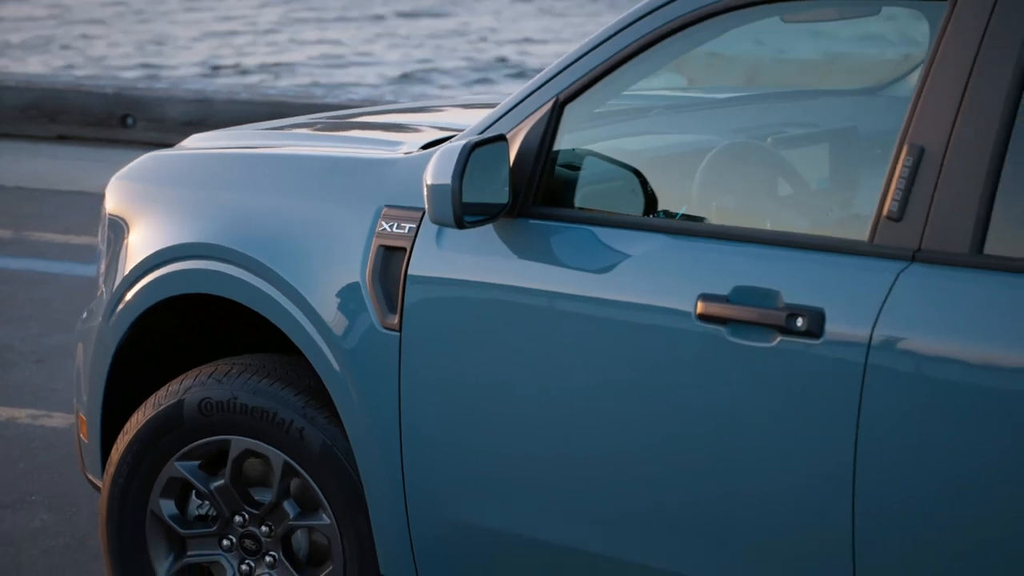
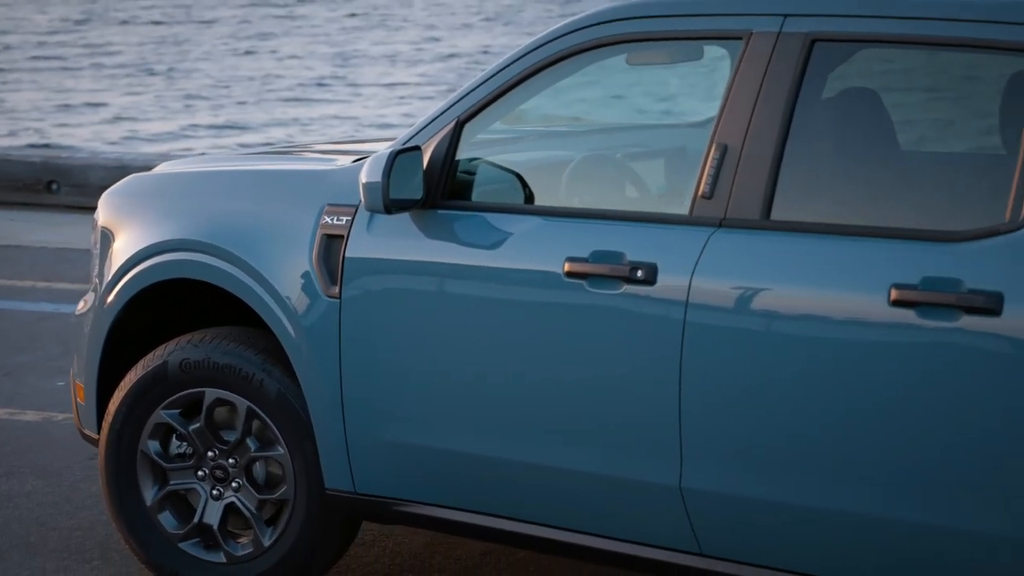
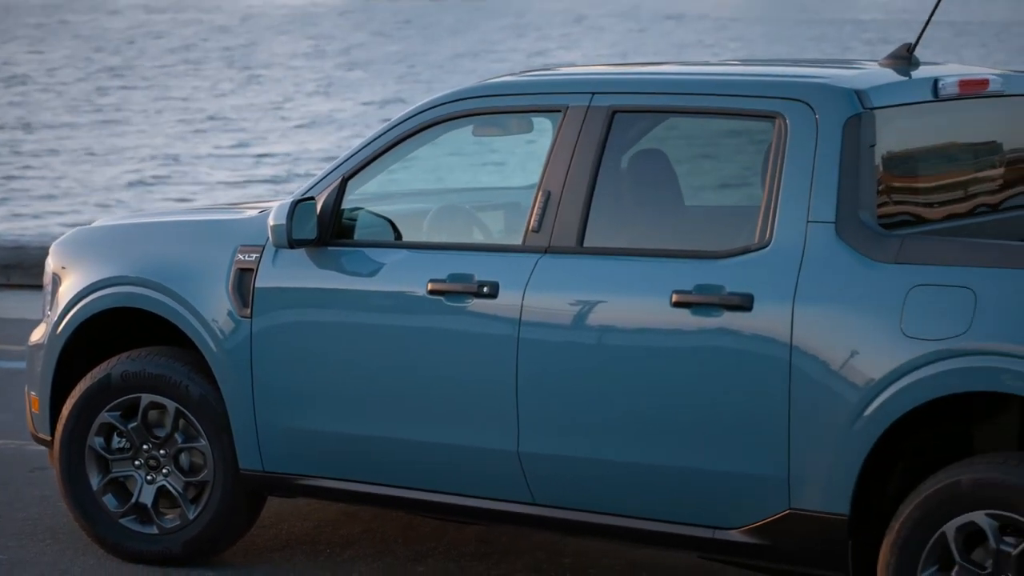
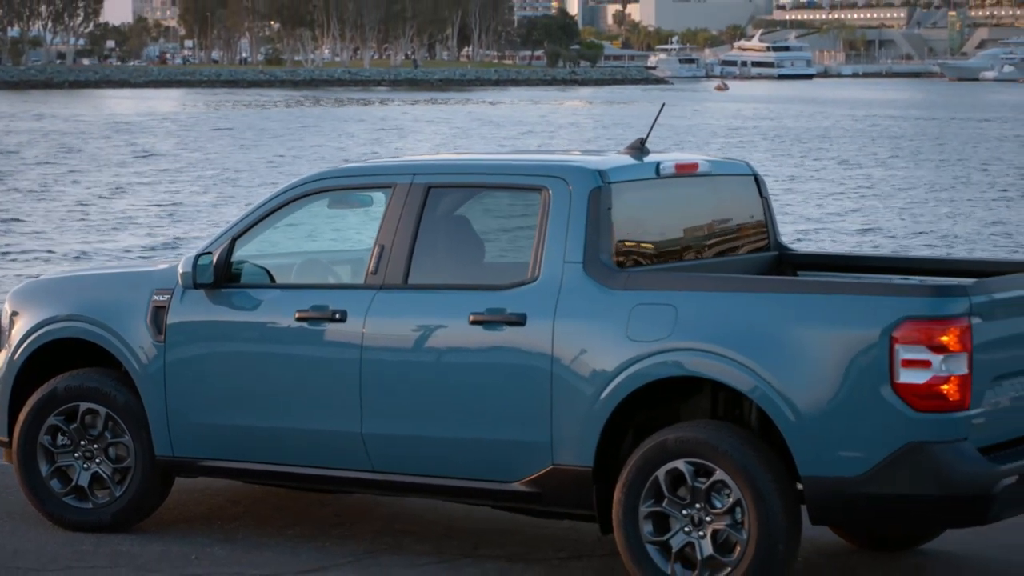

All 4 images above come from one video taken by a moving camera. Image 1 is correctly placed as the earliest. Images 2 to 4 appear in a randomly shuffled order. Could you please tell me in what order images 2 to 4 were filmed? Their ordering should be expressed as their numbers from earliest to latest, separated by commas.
2, 3, 4
